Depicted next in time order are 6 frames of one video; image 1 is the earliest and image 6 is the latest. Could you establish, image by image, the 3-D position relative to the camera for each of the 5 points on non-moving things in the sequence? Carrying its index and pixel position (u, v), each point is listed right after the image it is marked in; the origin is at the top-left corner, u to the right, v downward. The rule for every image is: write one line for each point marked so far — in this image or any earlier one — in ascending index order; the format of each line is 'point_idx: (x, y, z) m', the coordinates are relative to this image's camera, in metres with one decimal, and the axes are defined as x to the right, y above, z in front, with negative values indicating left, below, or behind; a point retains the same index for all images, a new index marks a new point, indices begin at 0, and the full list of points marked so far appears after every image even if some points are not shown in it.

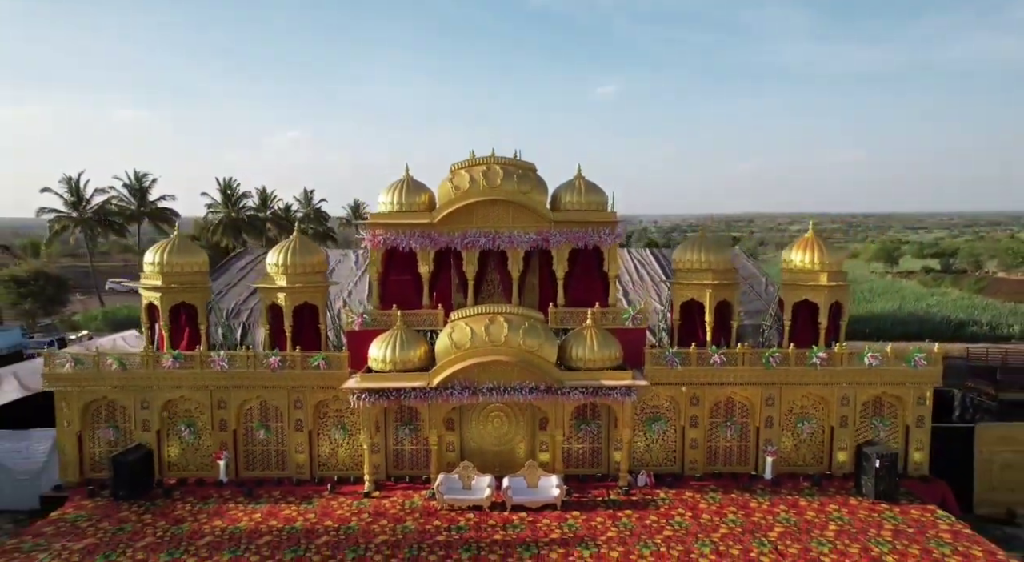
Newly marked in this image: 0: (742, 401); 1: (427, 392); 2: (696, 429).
0: (+4.9, -2.6, +14.7) m
1: (-1.7, -2.2, +13.7) m
2: (+3.9, -3.1, +14.7) m
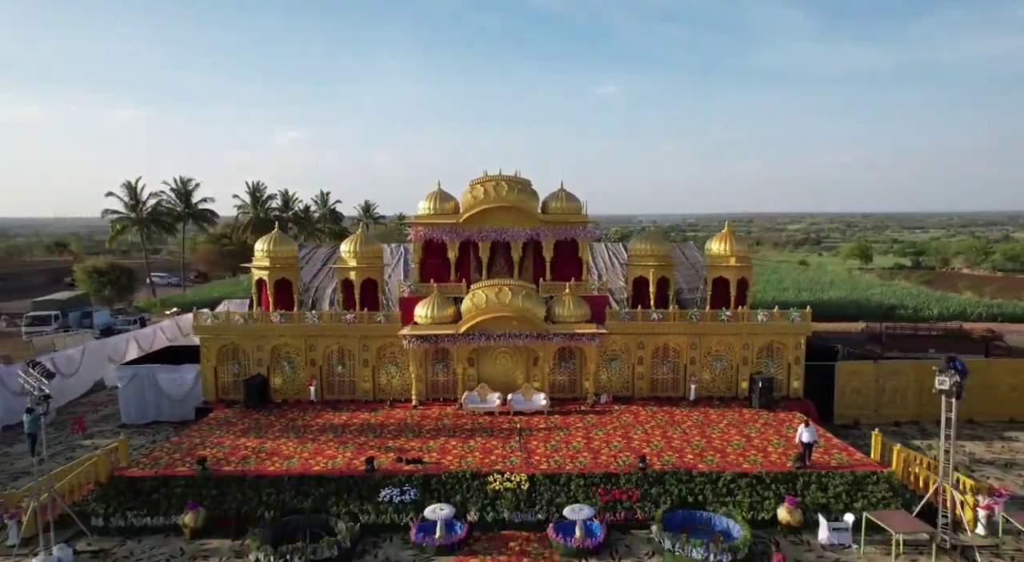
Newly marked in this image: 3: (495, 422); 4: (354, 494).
0: (+5.0, -2.0, +21.3) m
1: (-1.6, -1.6, +20.3) m
2: (+4.0, -2.5, +21.3) m
3: (-0.5, -3.8, +19.0) m
4: (-3.3, -4.4, +14.3) m
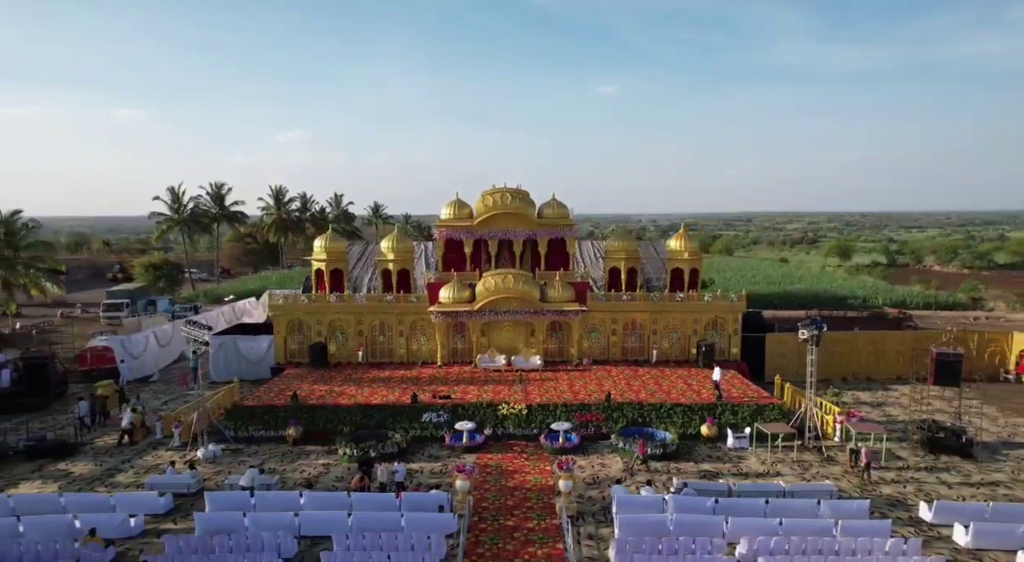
0: (+5.1, -1.6, +27.5) m
1: (-1.5, -1.2, +26.4) m
2: (+4.1, -2.1, +27.4) m
3: (-0.4, -3.4, +25.2) m
4: (-3.2, -4.0, +20.5) m
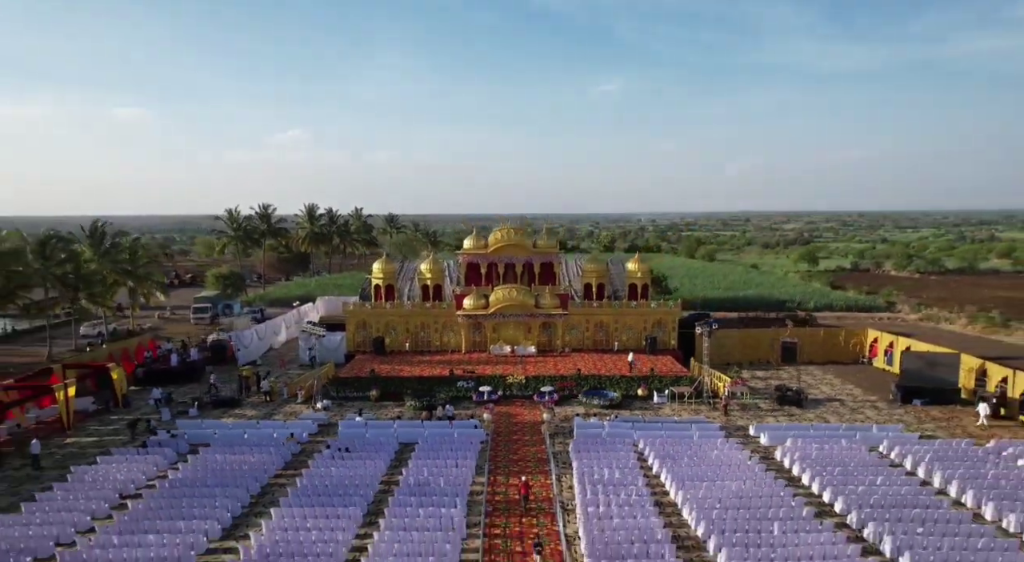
0: (+5.3, -2.2, +38.5) m
1: (-1.4, -1.9, +37.5) m
2: (+4.2, -2.8, +38.5) m
3: (-0.2, -4.1, +36.2) m
4: (-3.0, -4.7, +31.5) m
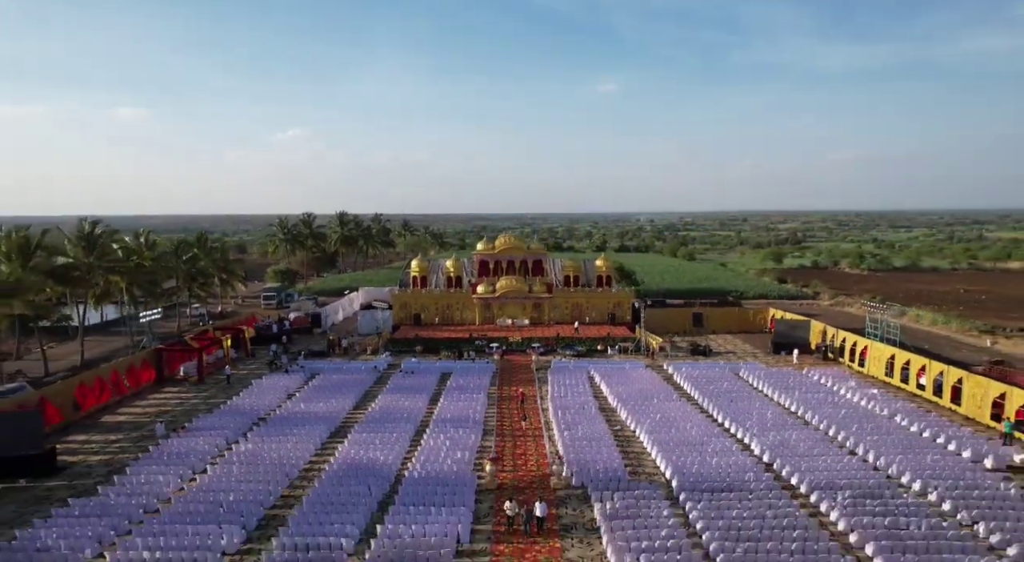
0: (+5.3, -1.7, +52.9) m
1: (-1.4, -1.3, +51.9) m
2: (+4.3, -2.2, +52.9) m
3: (-0.2, -3.5, +50.6) m
4: (-3.0, -4.1, +45.9) m
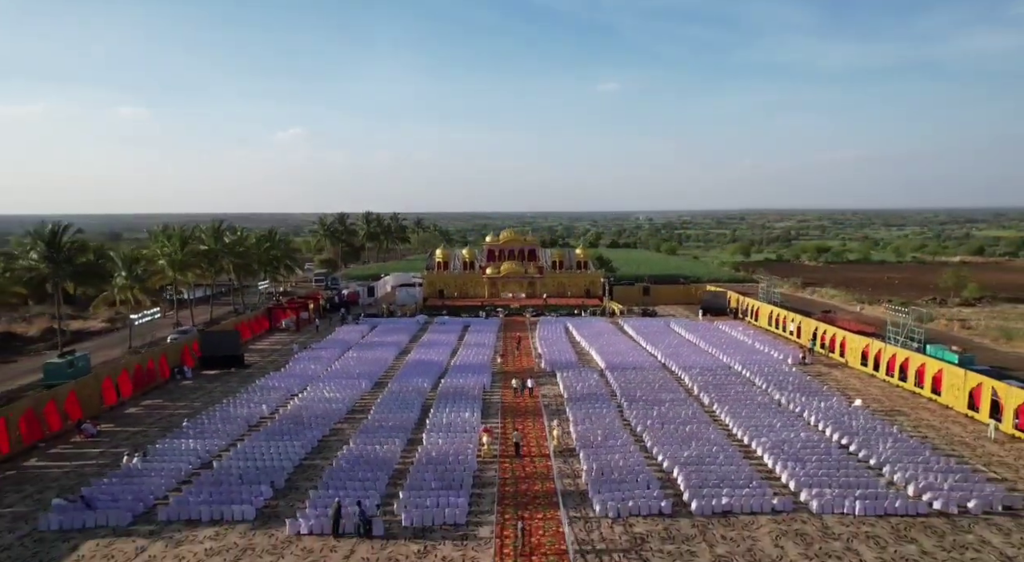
0: (+5.3, -0.1, +69.4) m
1: (-1.4, +0.2, +68.4) m
2: (+4.3, -0.7, +69.4) m
3: (-0.2, -2.0, +67.1) m
4: (-3.0, -2.6, +62.4) m
